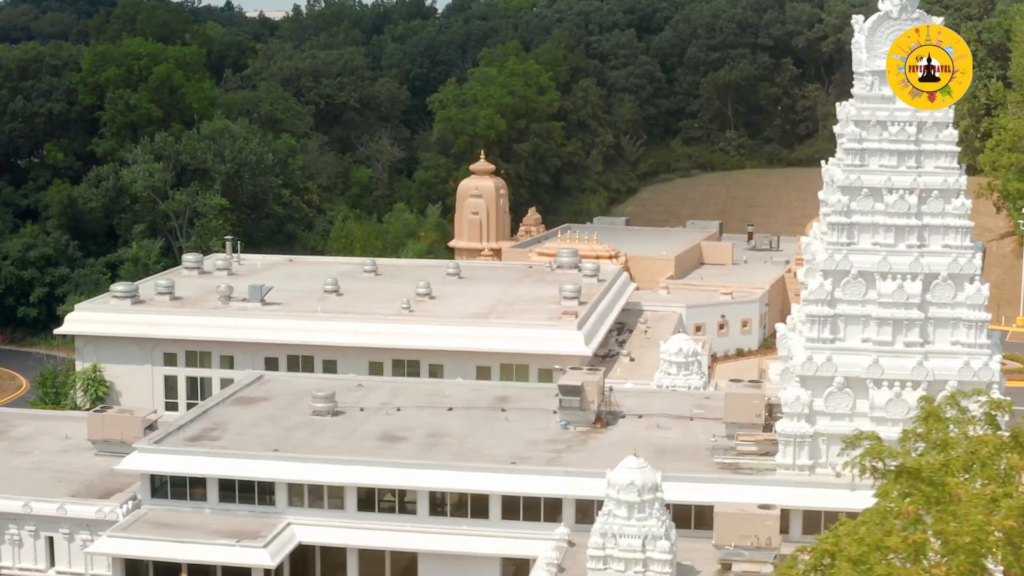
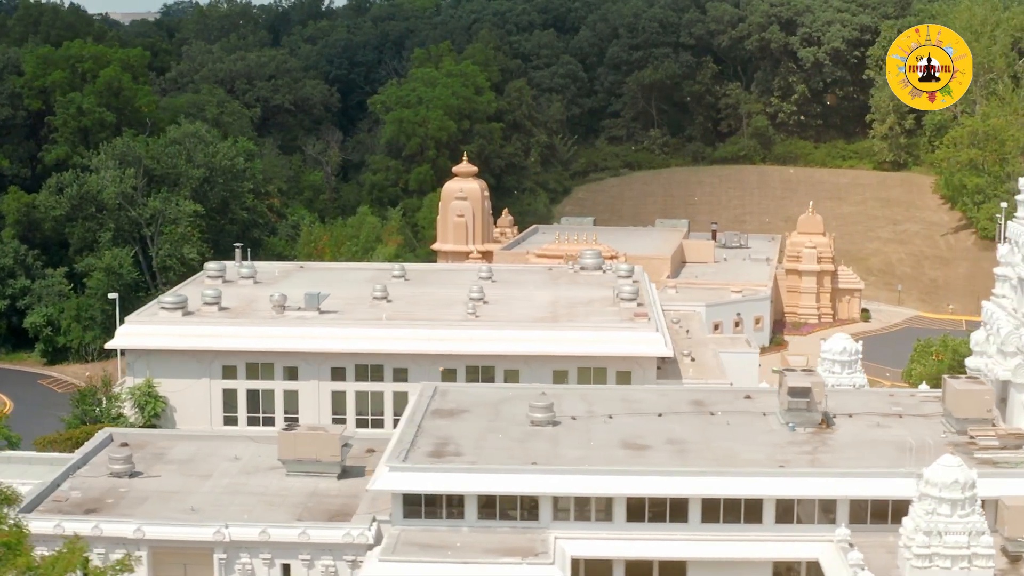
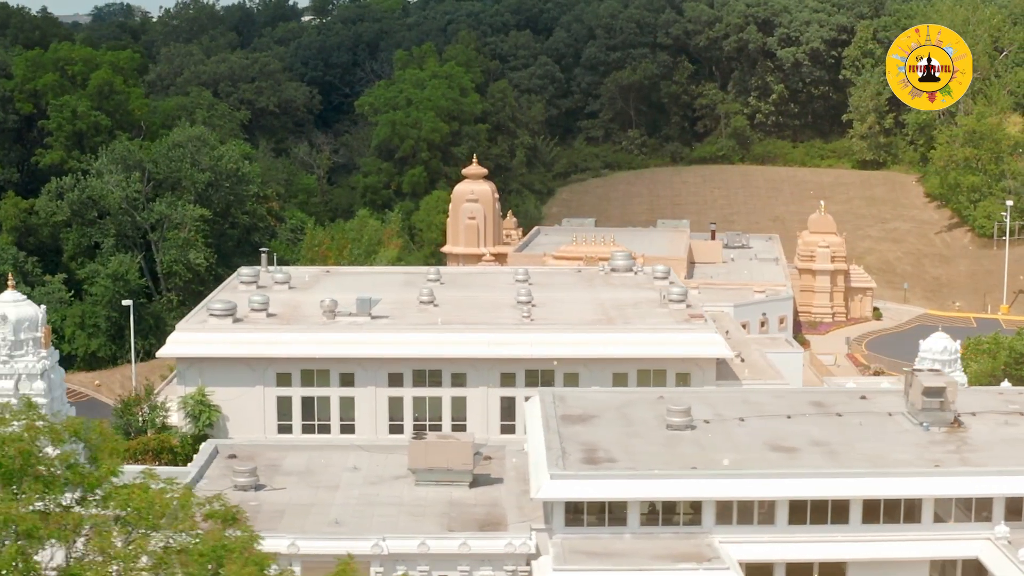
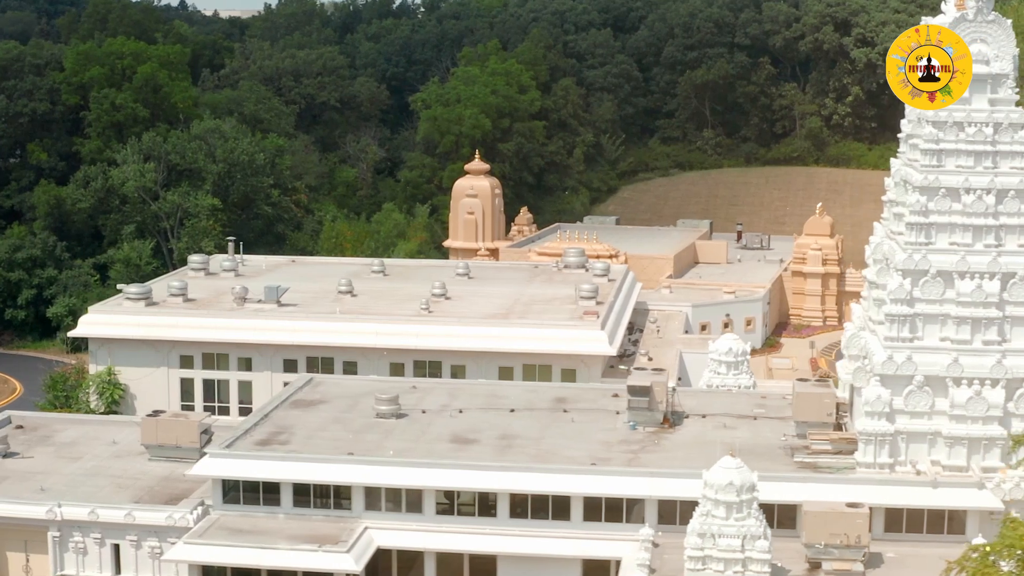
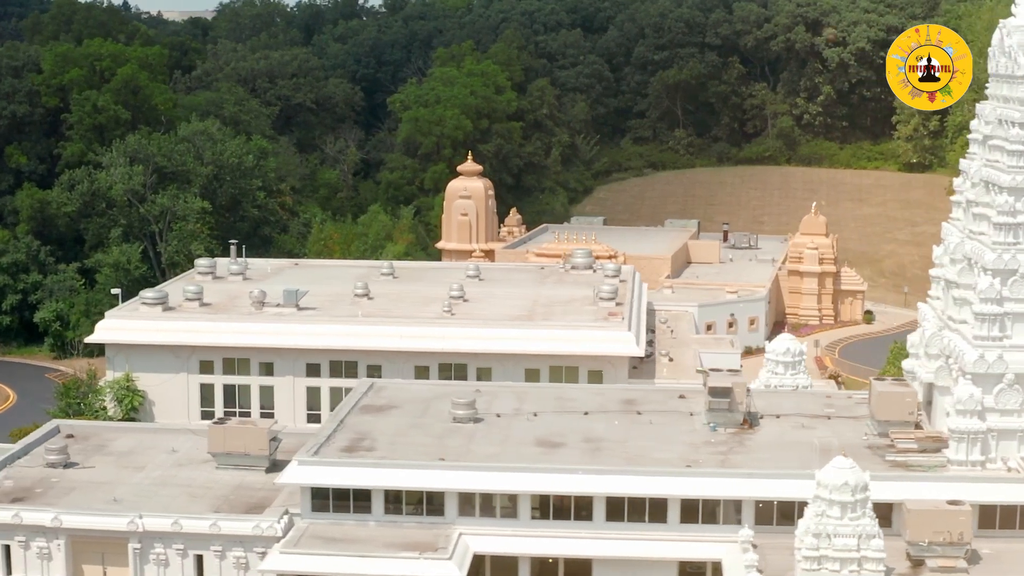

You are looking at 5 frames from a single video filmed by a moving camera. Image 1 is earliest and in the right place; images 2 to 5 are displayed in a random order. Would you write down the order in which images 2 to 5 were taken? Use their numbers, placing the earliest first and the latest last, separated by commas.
4, 5, 2, 3
